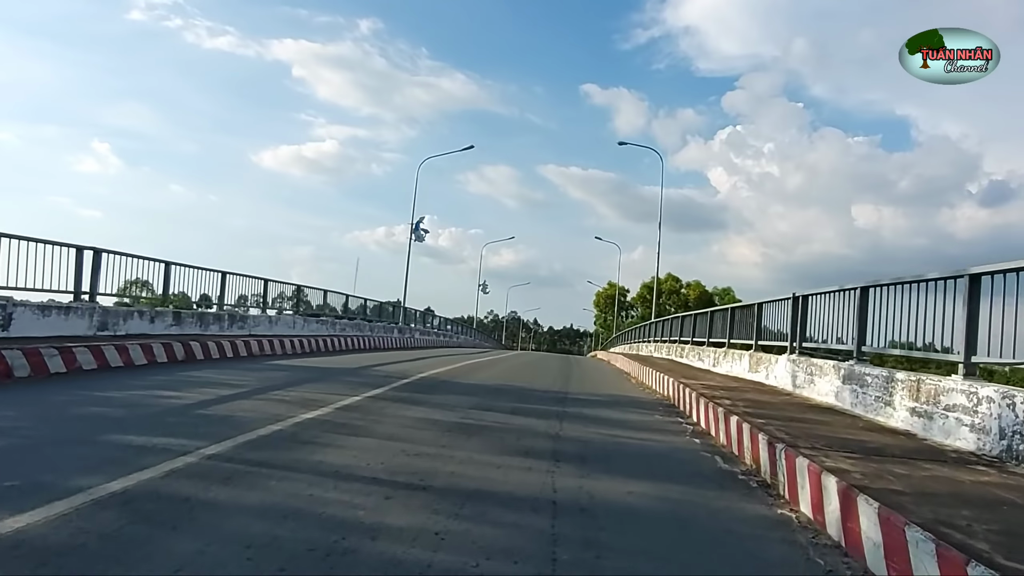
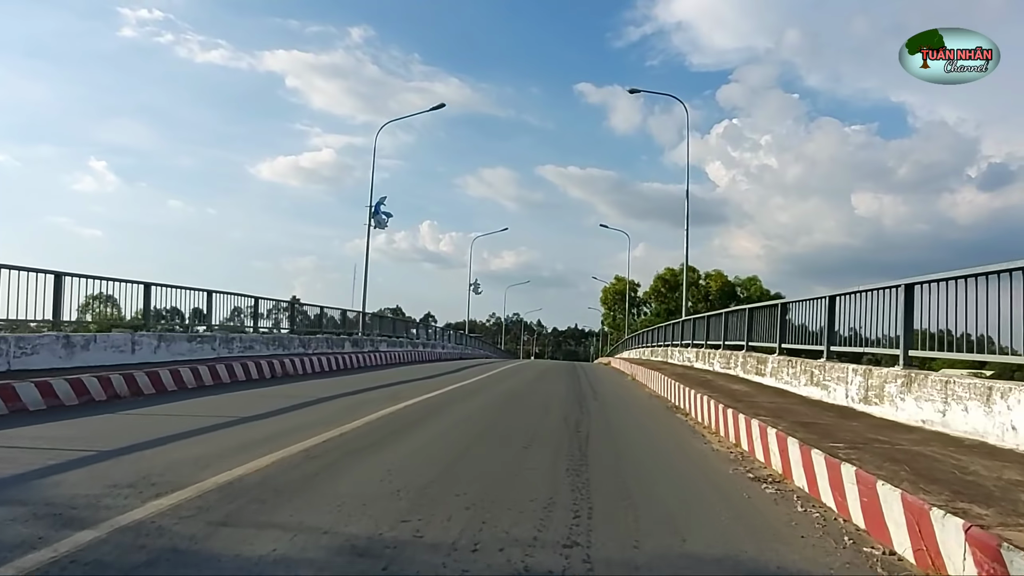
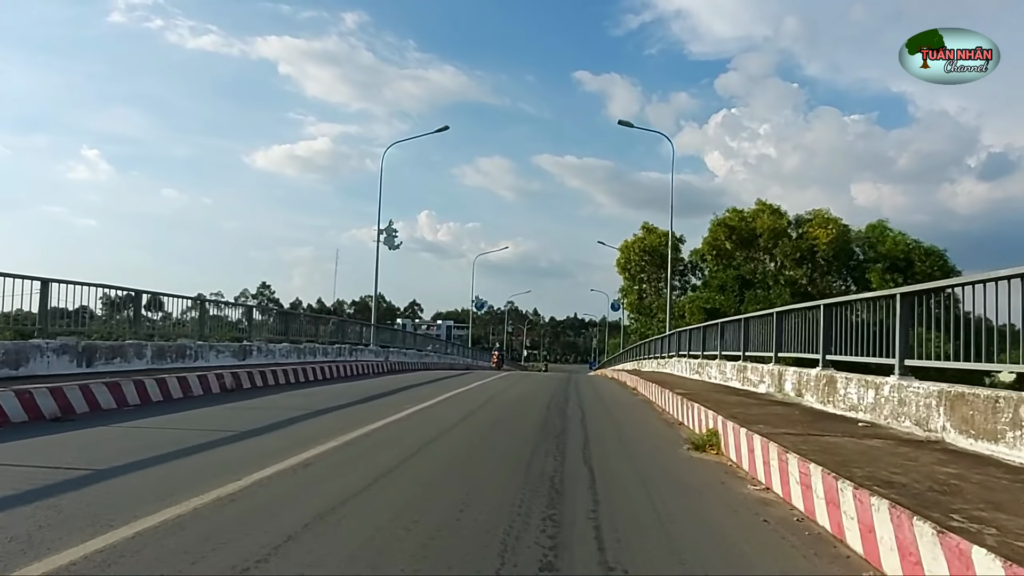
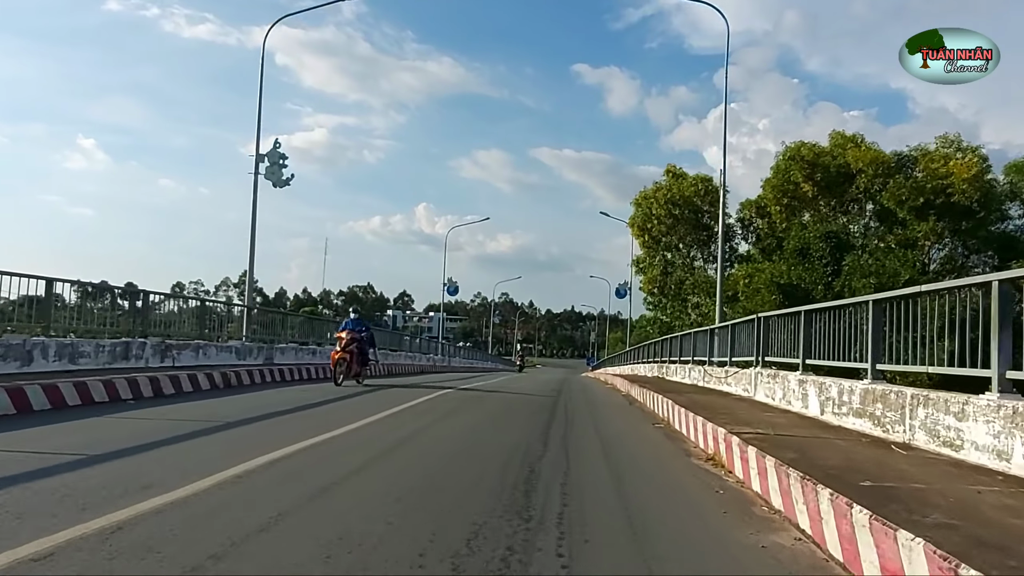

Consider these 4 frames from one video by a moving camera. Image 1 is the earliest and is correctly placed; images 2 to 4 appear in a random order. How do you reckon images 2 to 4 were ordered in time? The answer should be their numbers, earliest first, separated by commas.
2, 3, 4
